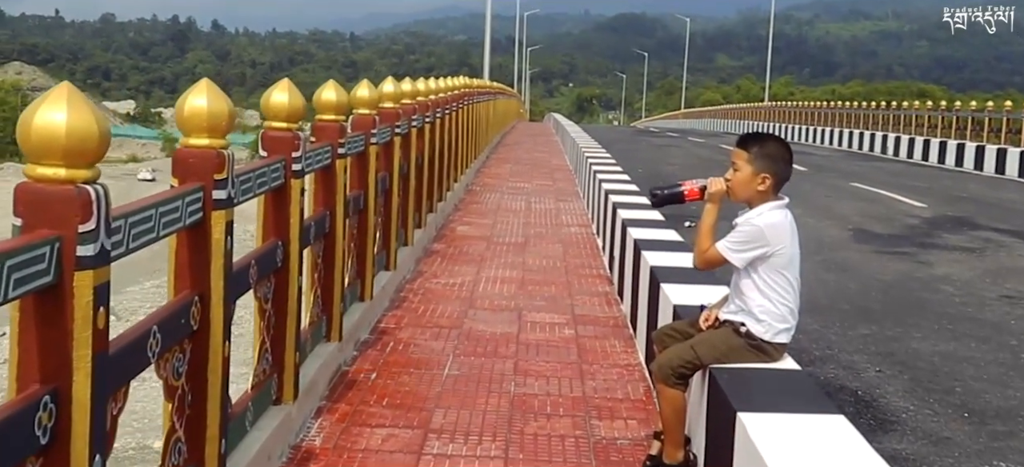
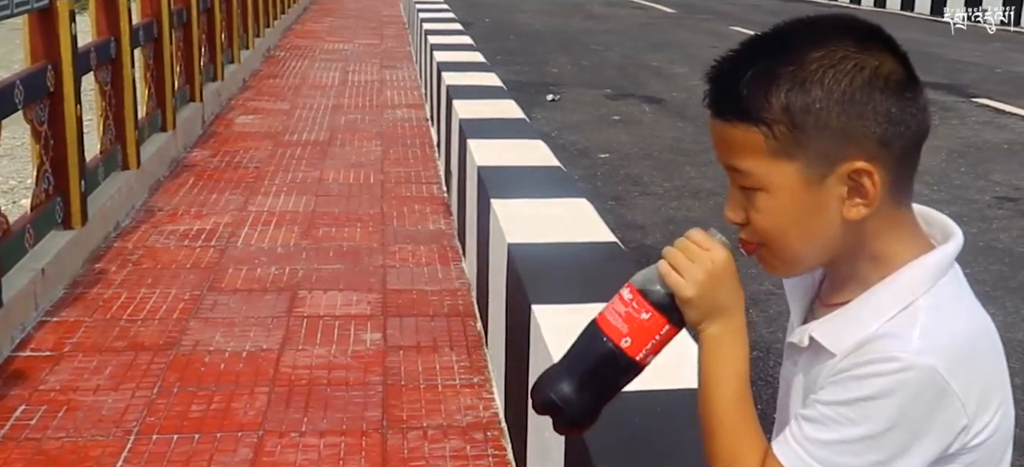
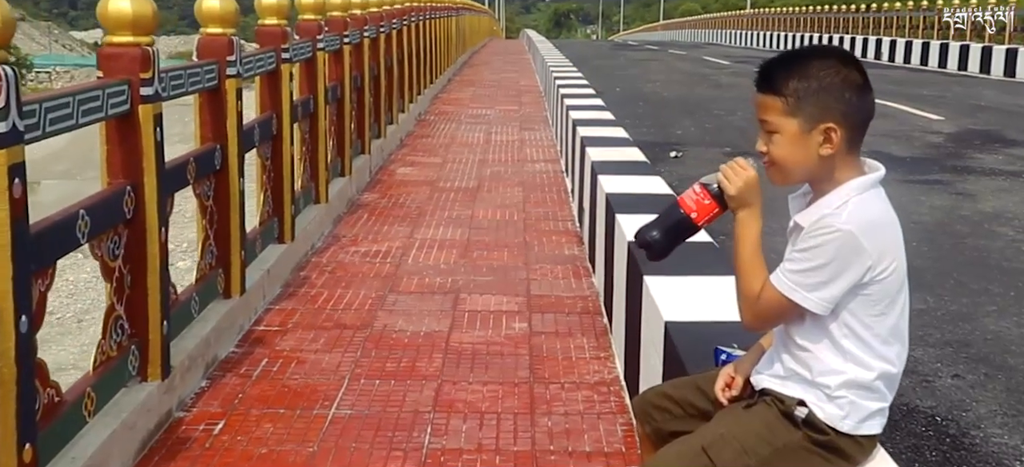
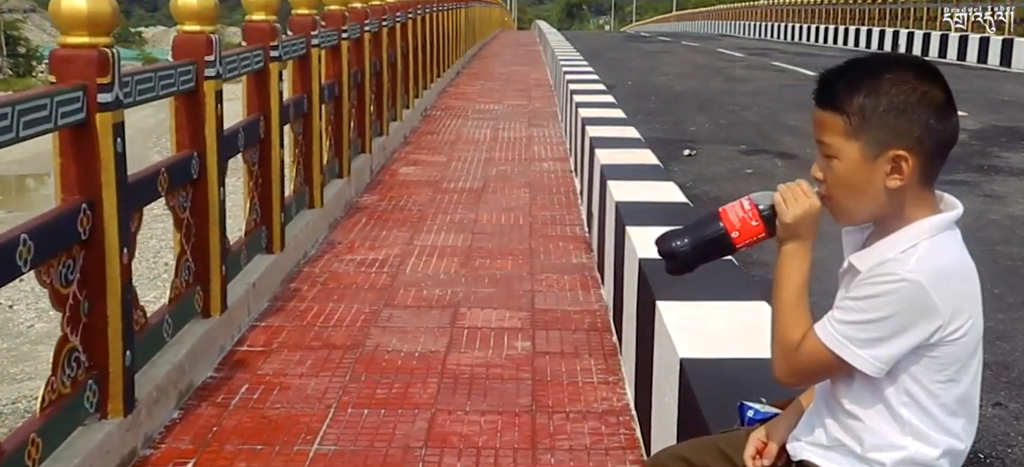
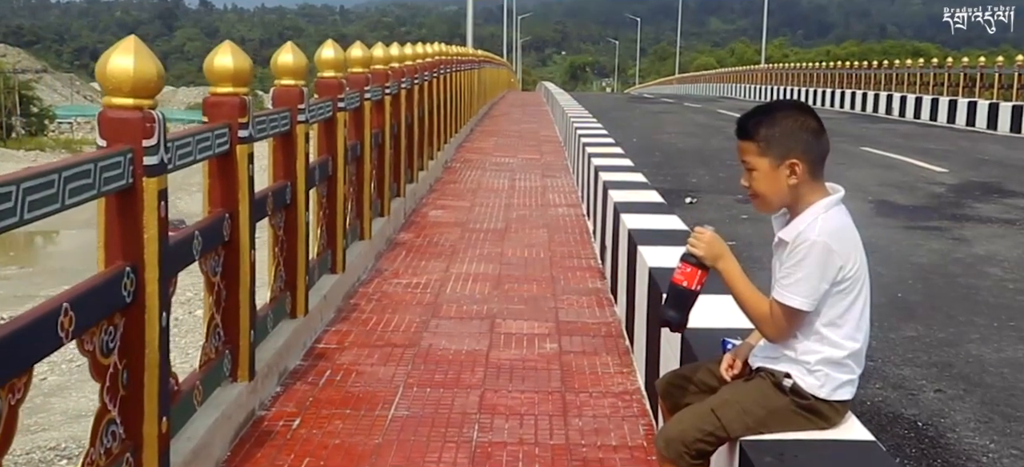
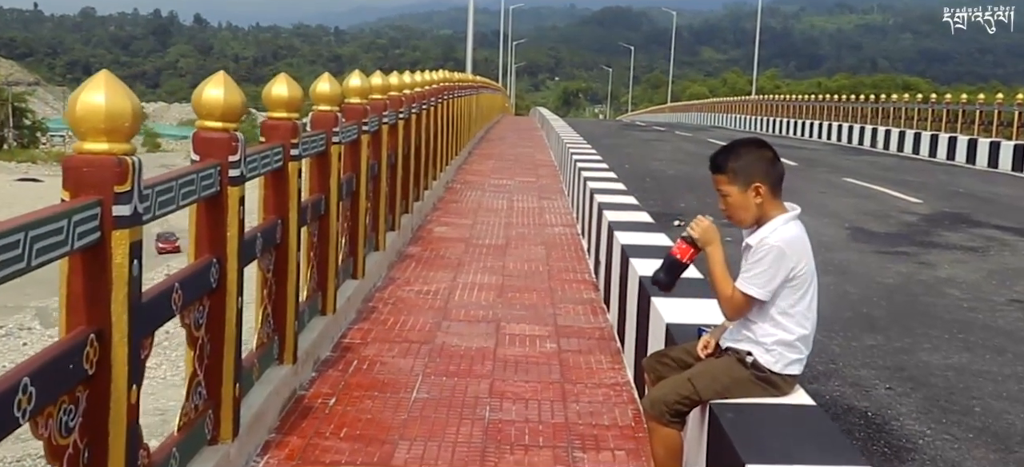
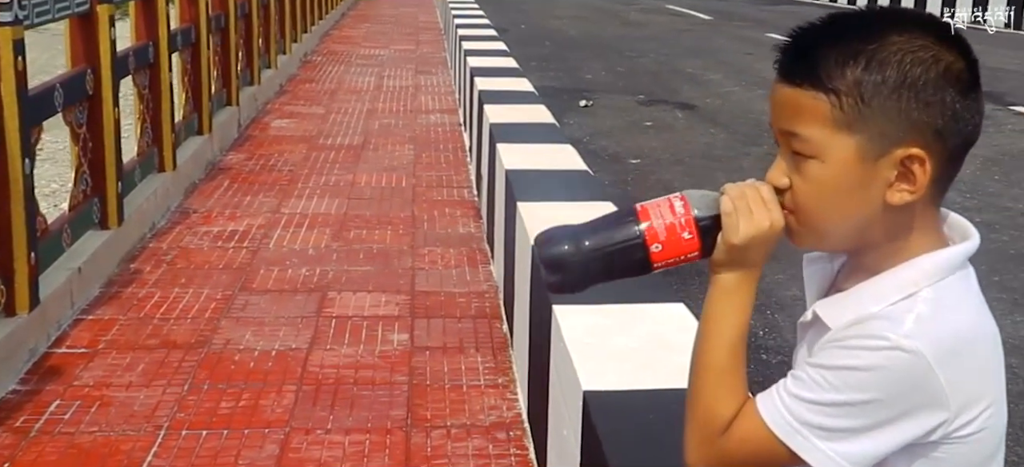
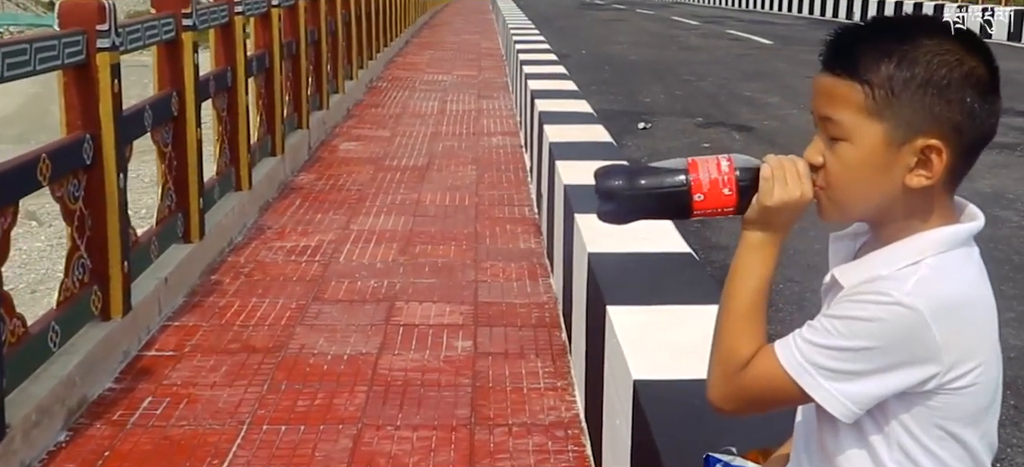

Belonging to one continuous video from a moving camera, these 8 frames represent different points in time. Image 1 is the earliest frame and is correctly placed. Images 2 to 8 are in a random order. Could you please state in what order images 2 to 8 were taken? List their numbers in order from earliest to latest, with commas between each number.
6, 5, 3, 4, 8, 7, 2
